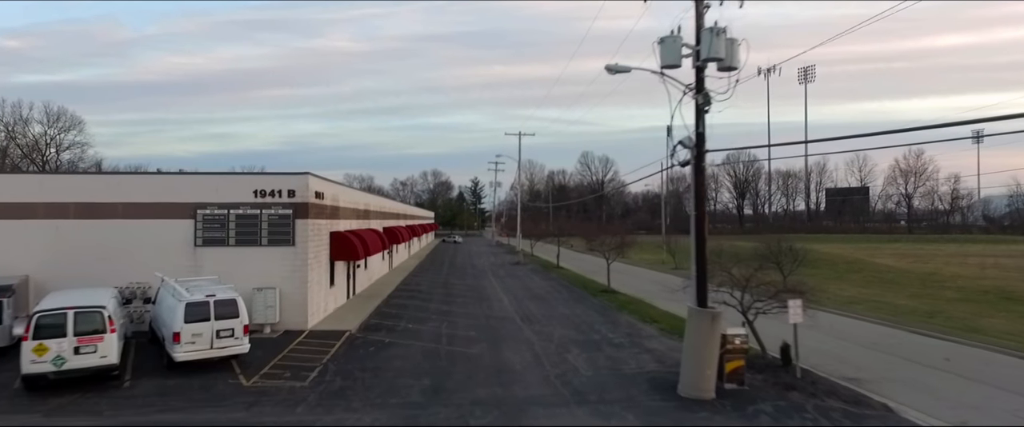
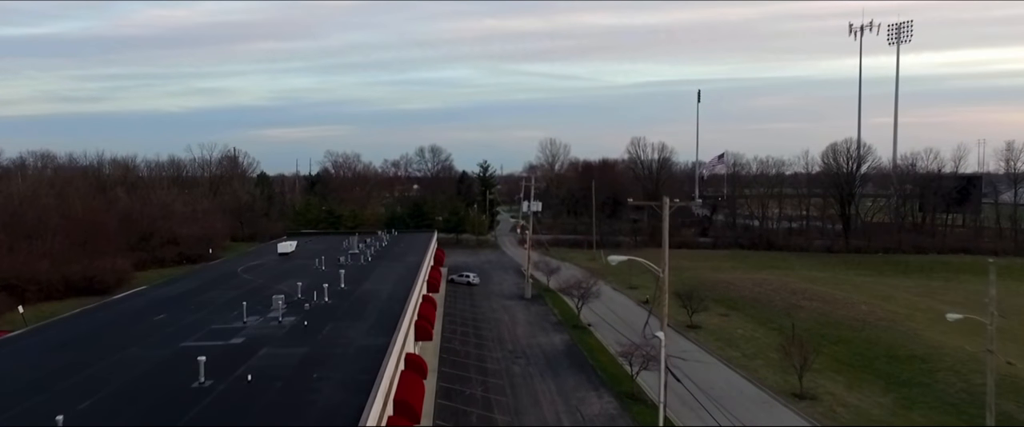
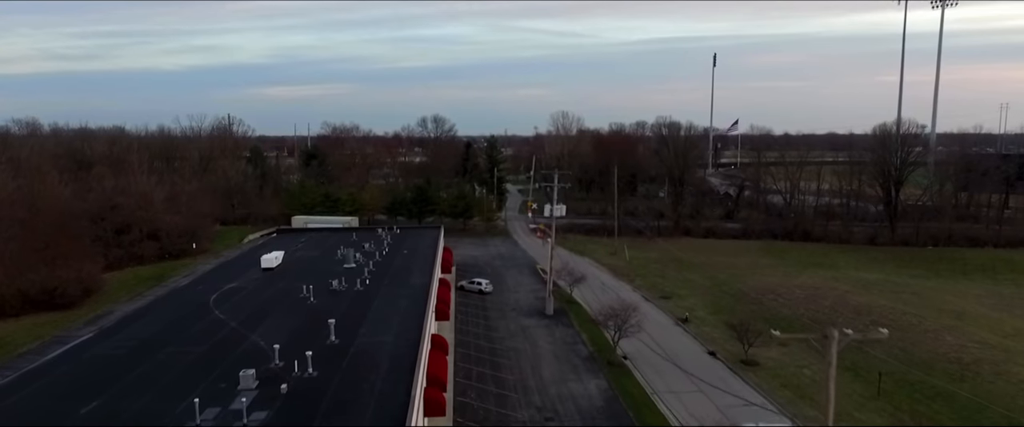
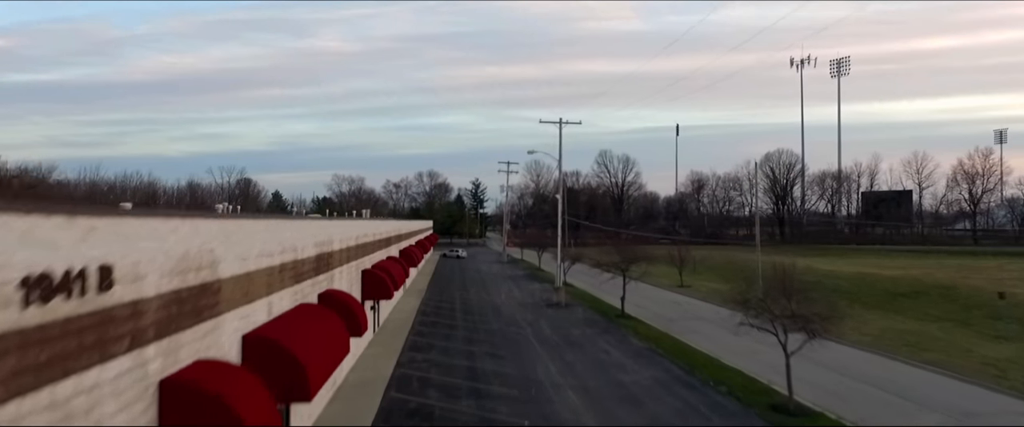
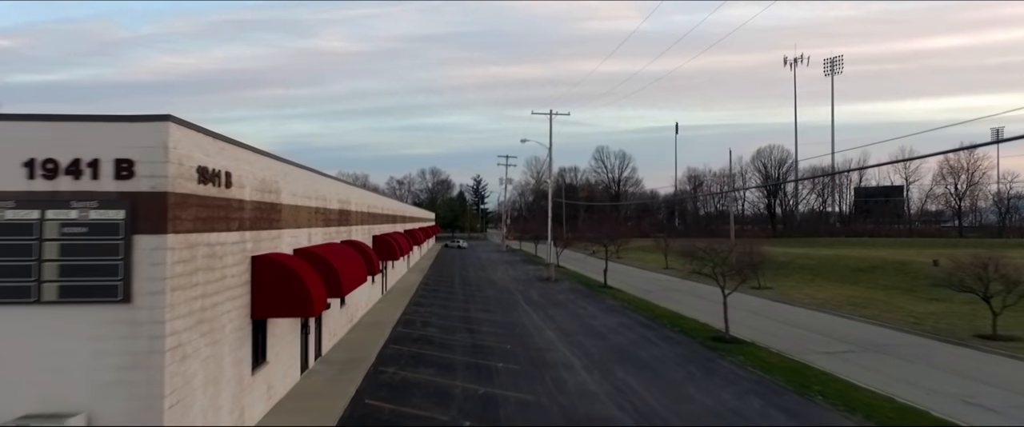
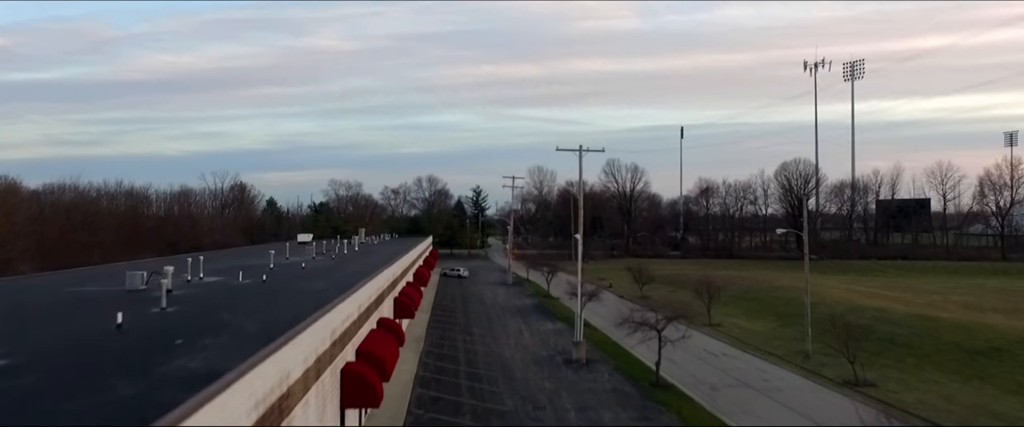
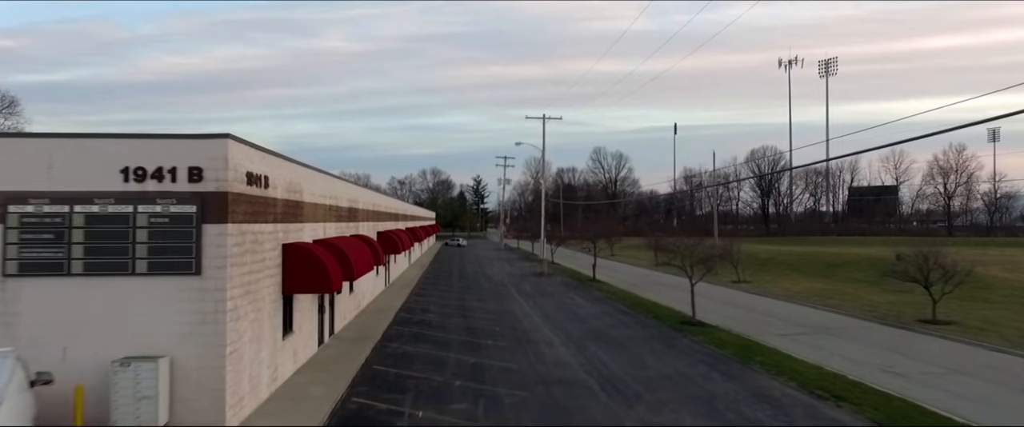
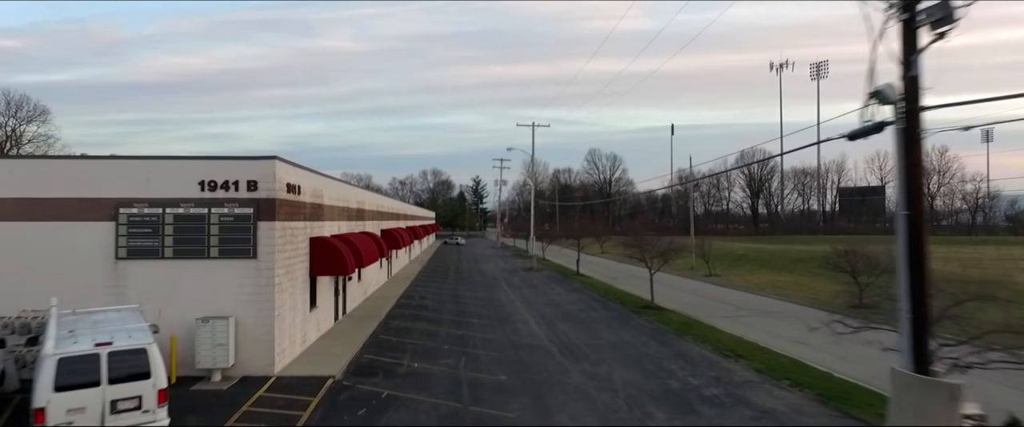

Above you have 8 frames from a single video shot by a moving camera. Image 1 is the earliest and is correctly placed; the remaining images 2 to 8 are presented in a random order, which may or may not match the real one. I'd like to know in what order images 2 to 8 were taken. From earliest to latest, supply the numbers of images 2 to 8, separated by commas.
8, 7, 5, 4, 6, 2, 3
